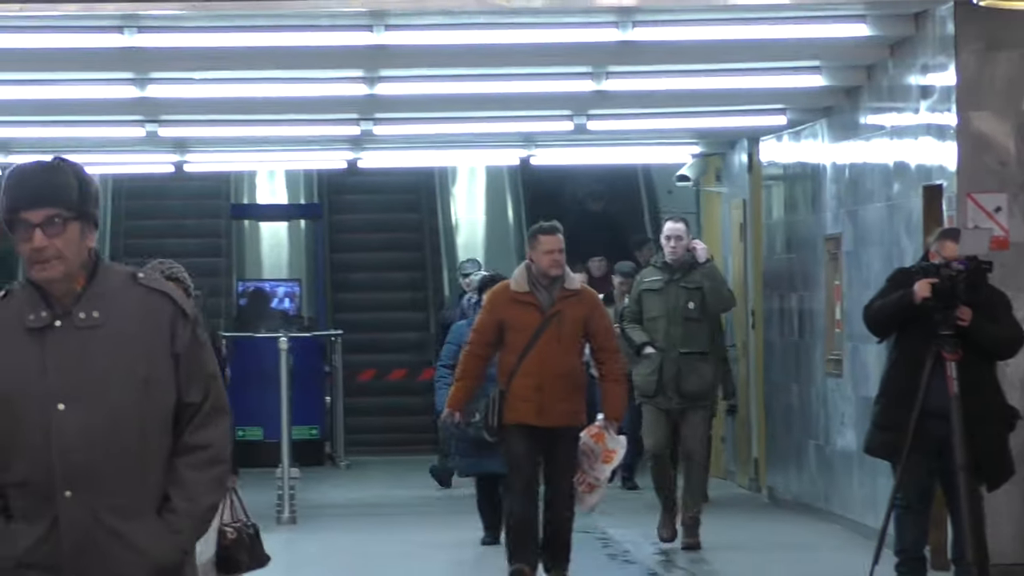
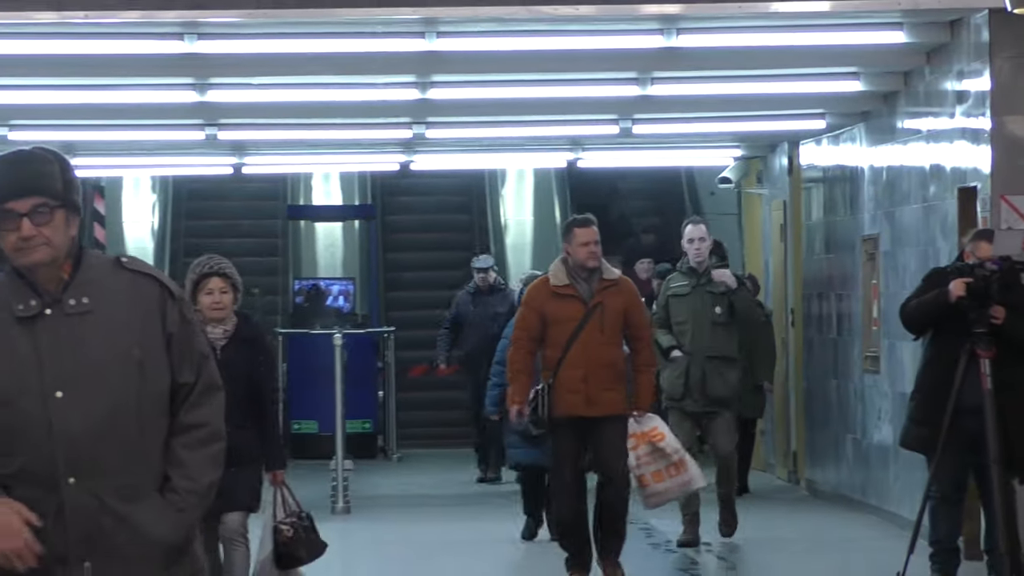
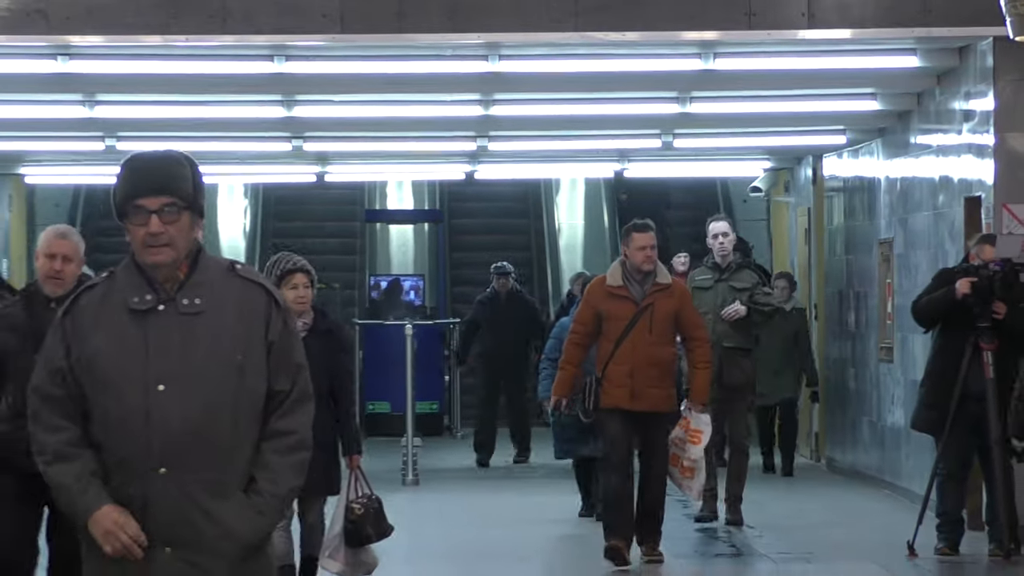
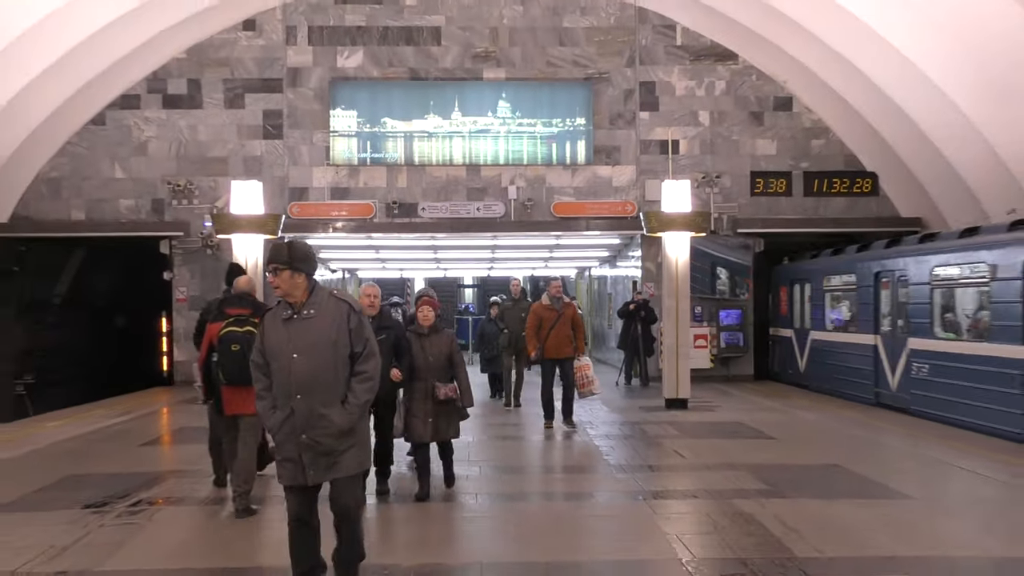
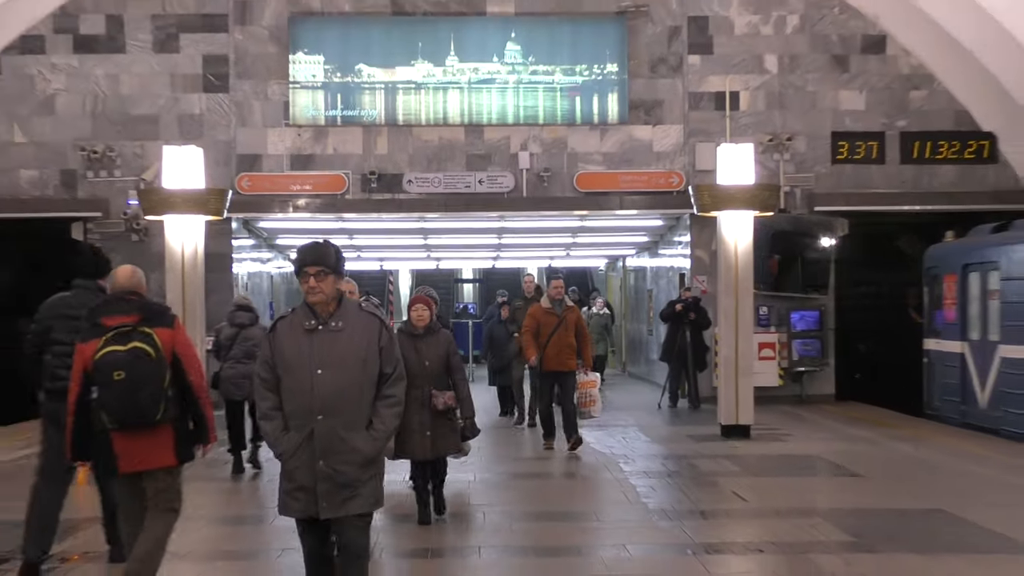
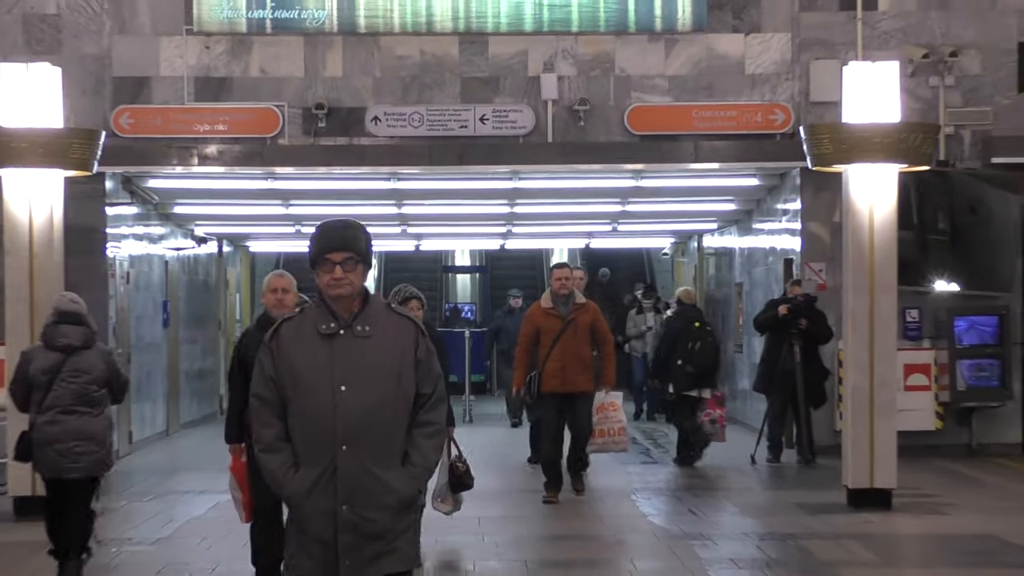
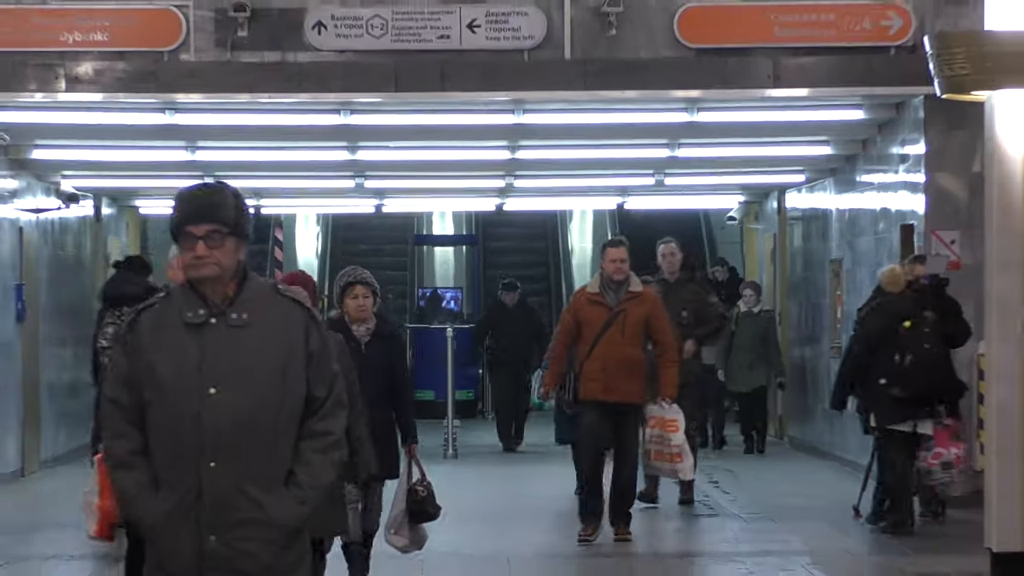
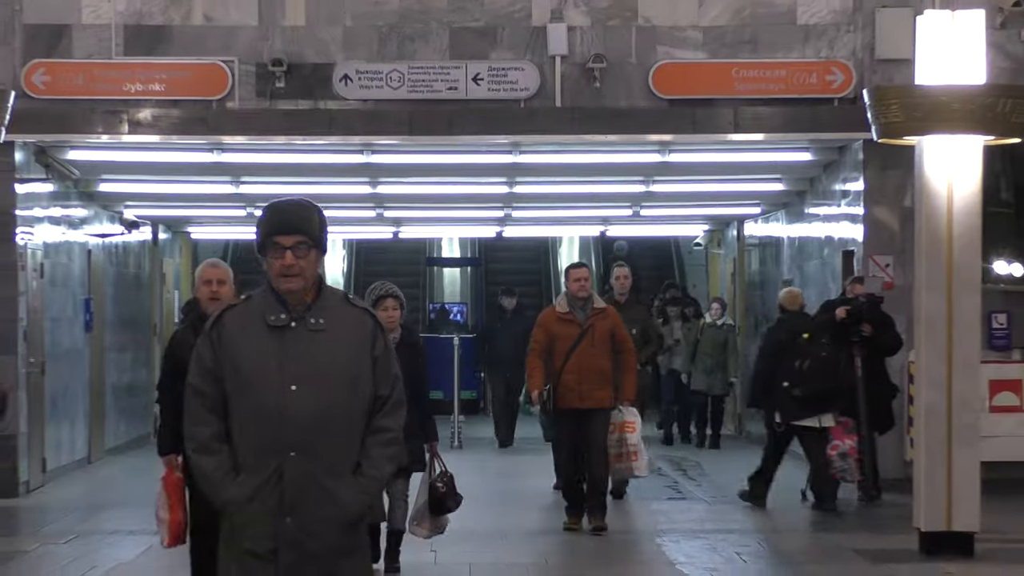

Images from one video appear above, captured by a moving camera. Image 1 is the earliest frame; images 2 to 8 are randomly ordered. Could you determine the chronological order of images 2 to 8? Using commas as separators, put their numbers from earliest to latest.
2, 3, 7, 8, 6, 5, 4
